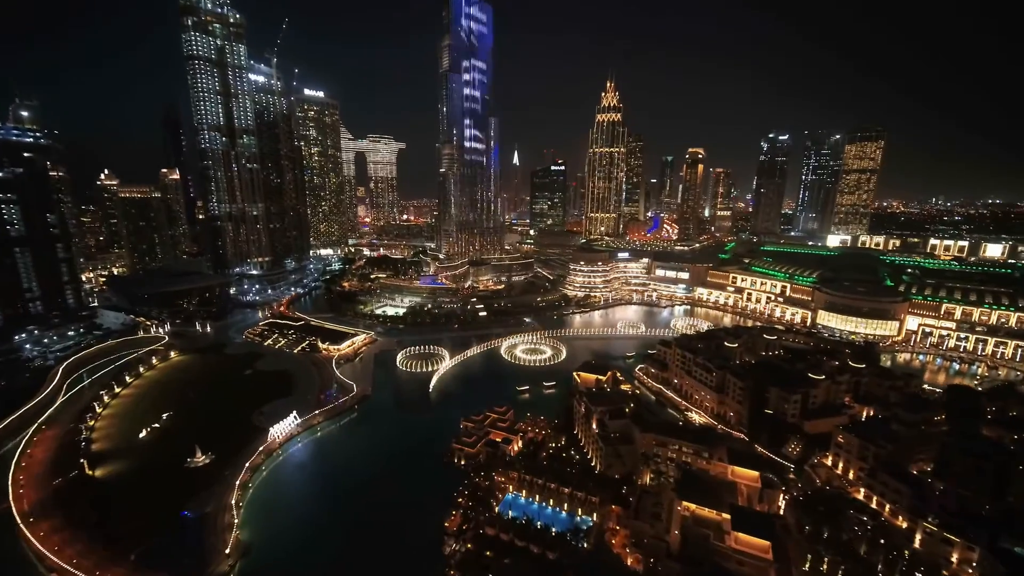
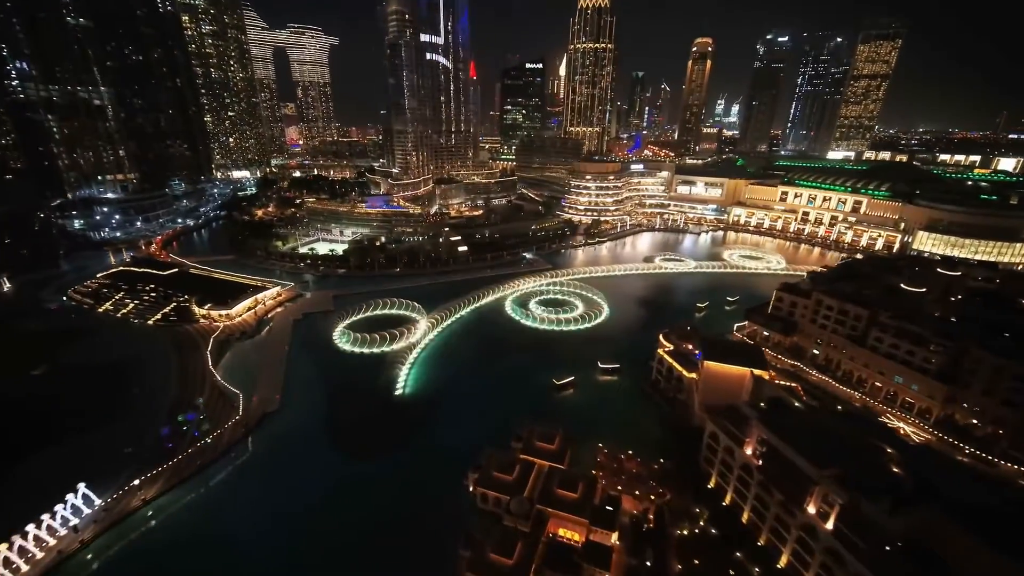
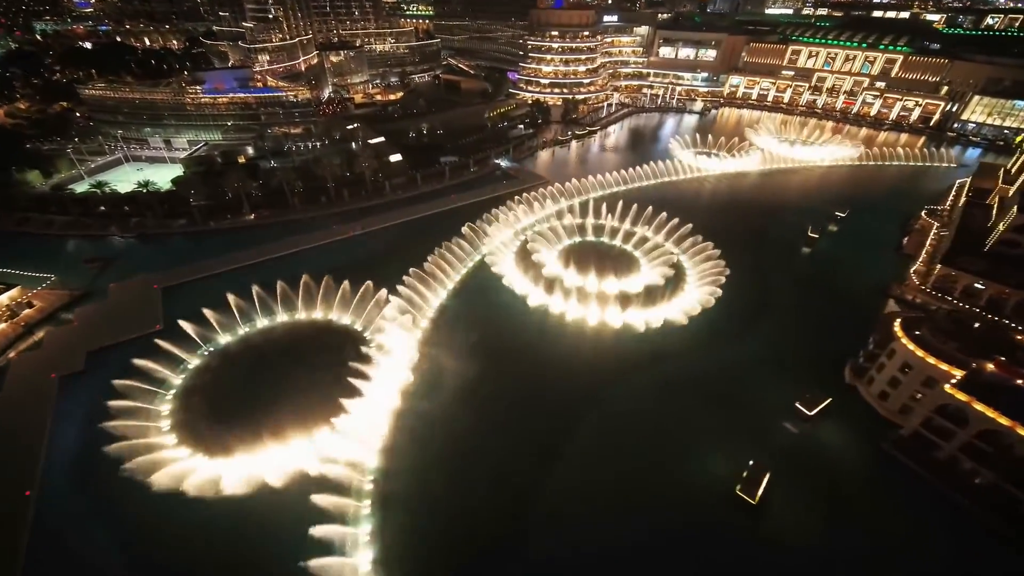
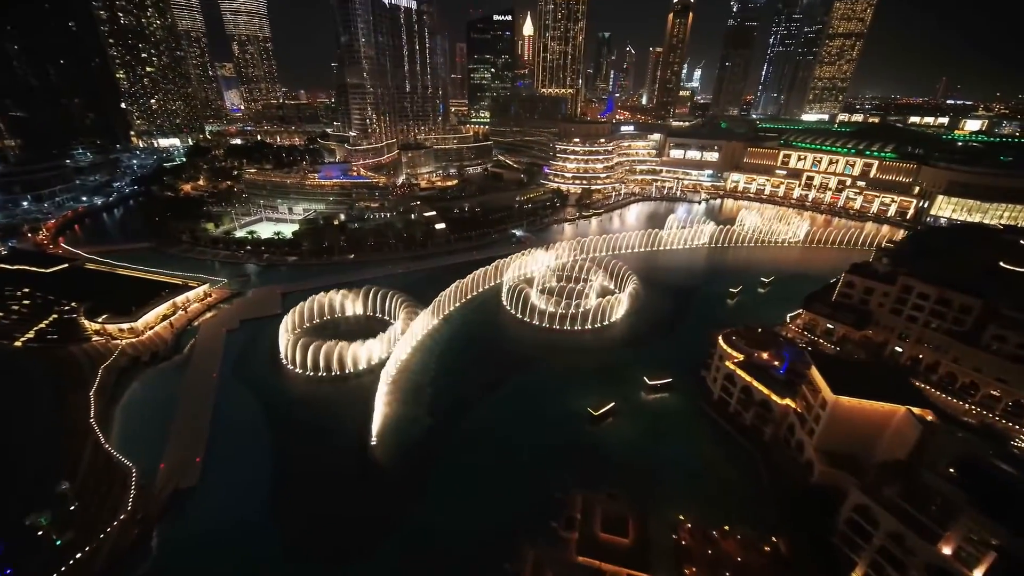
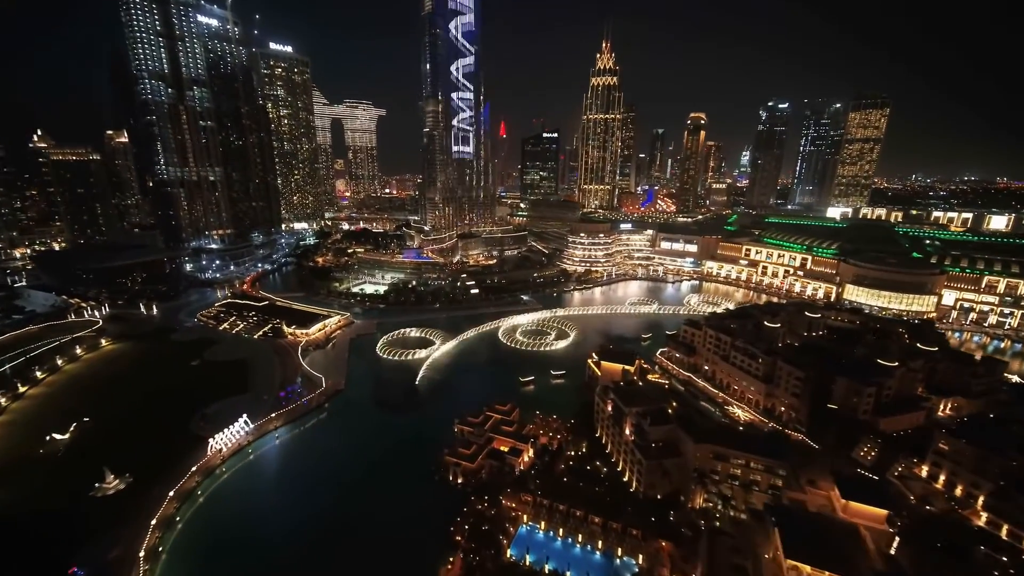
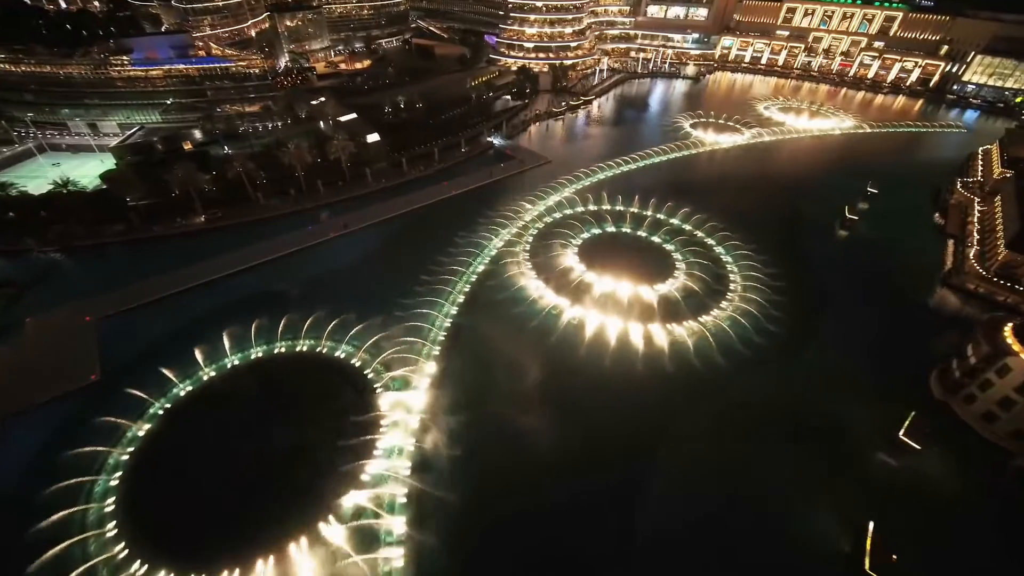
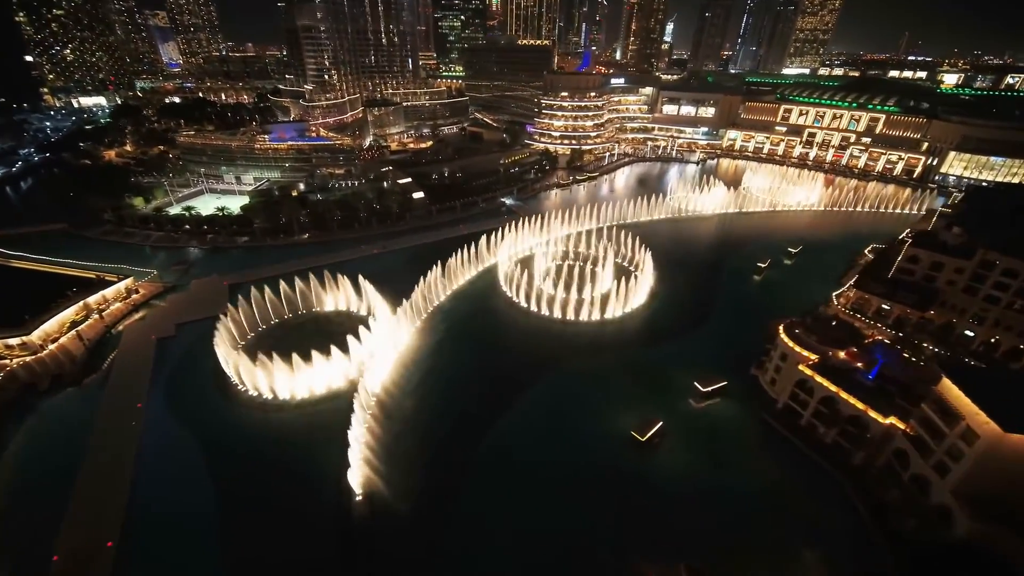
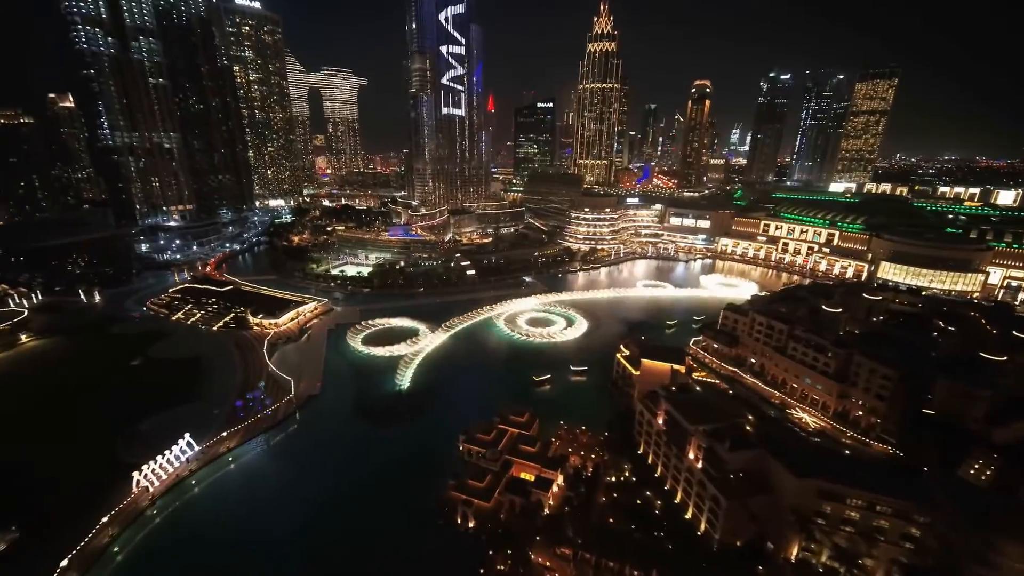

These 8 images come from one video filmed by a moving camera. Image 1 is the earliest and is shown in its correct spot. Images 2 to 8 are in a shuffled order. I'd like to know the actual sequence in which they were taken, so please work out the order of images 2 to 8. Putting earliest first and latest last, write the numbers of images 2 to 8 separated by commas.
5, 8, 2, 4, 7, 3, 6
